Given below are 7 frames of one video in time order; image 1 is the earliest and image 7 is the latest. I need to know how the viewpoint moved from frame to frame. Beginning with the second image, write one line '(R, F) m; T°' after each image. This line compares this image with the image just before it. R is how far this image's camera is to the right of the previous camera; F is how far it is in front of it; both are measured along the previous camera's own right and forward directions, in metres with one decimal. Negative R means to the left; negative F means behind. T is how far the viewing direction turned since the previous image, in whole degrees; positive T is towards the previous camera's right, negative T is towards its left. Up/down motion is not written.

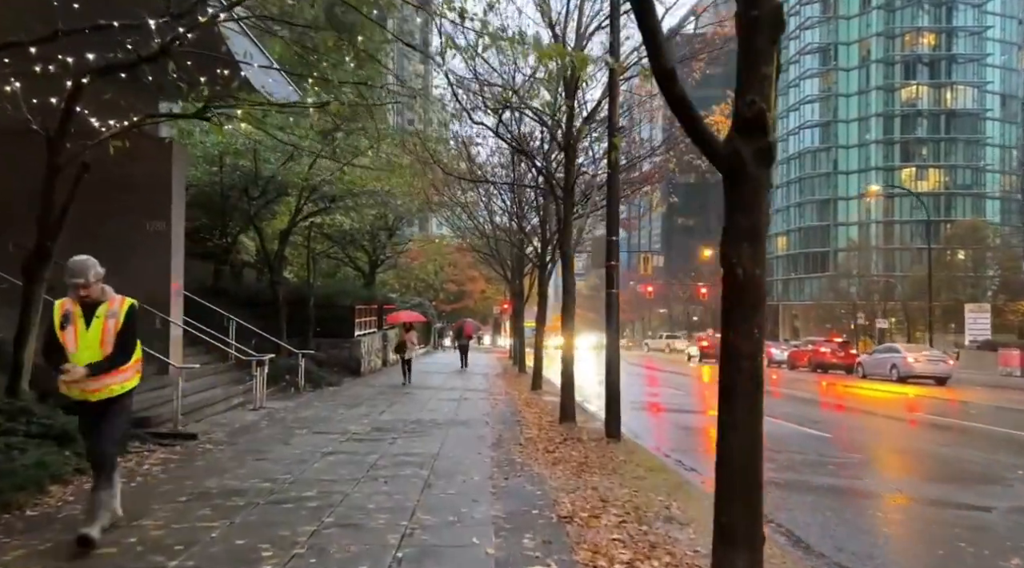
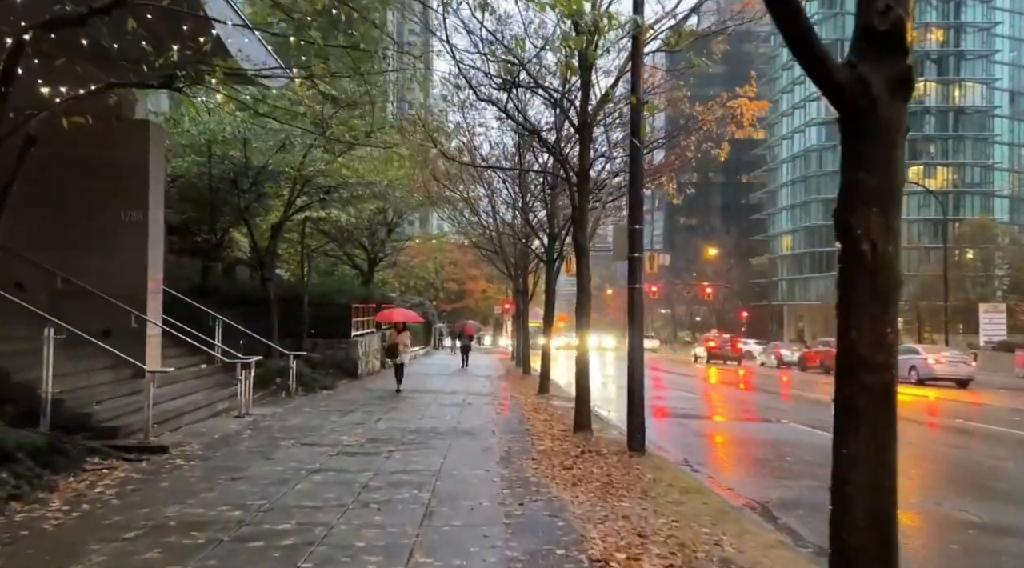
(-0.1, +1.1) m; 0°
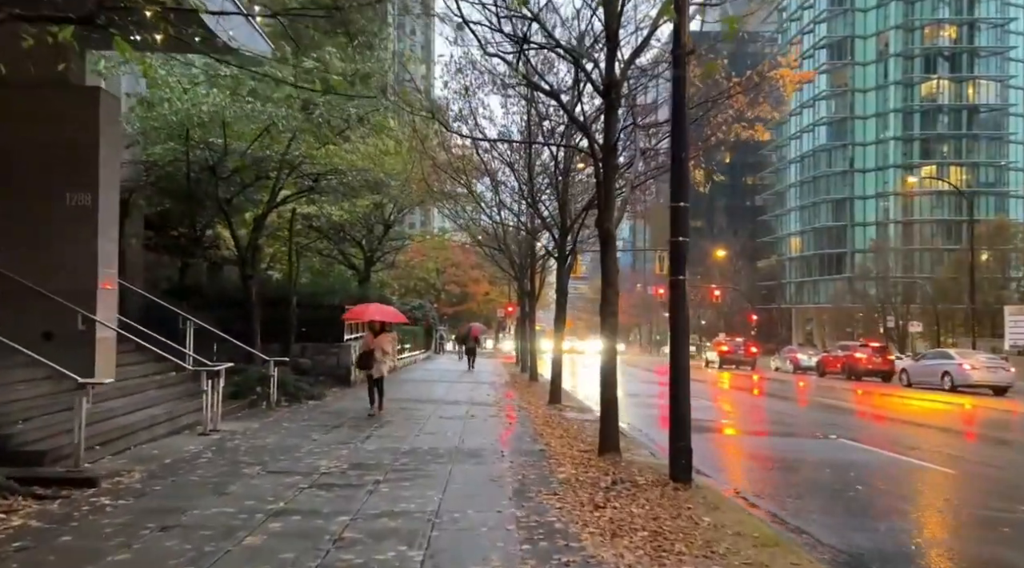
(-0.1, +1.8) m; 0°
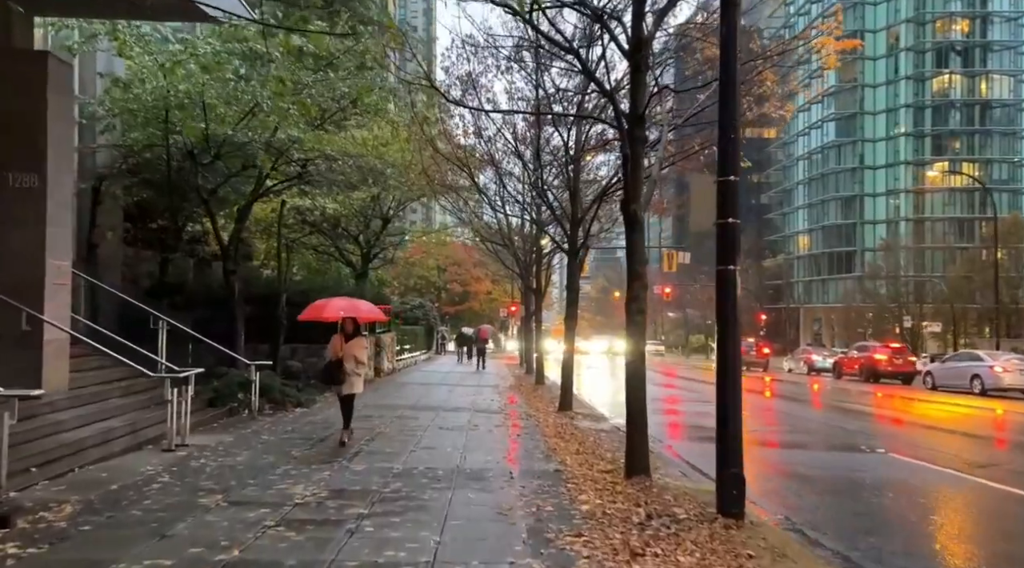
(-0.1, +1.4) m; 0°
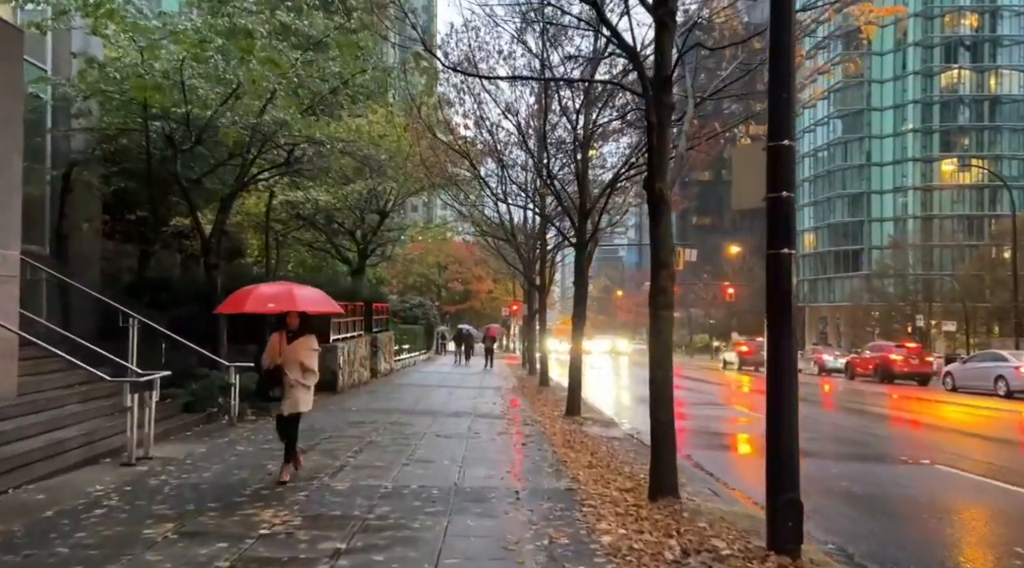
(0.0, +1.1) m; 0°
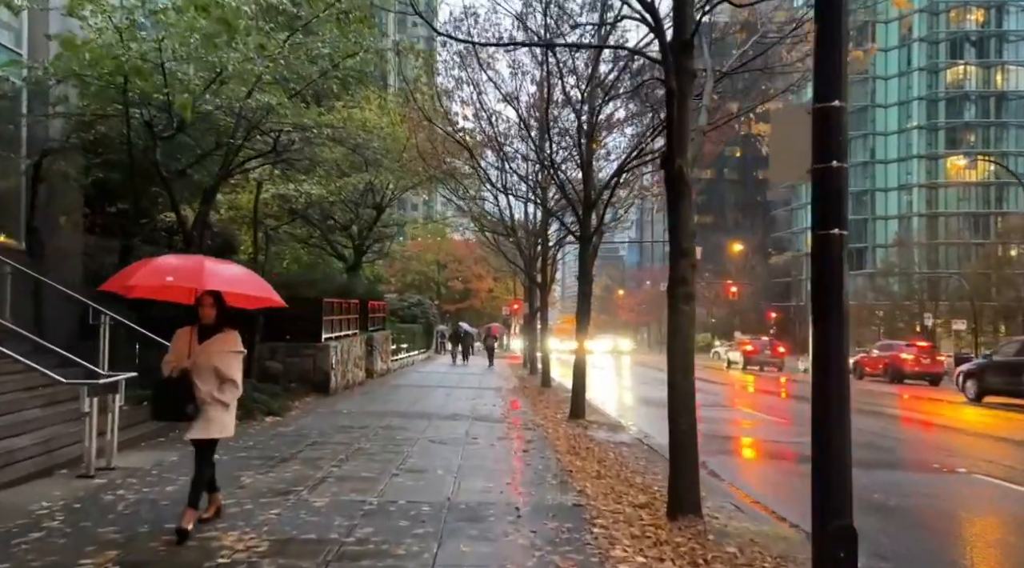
(0.0, +0.8) m; 0°
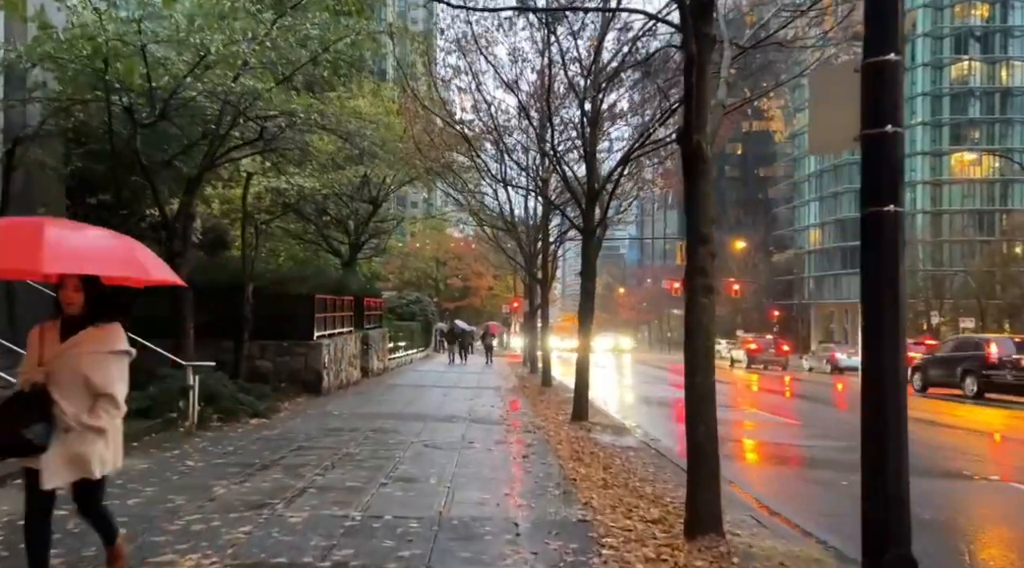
(0.0, +0.7) m; 0°
